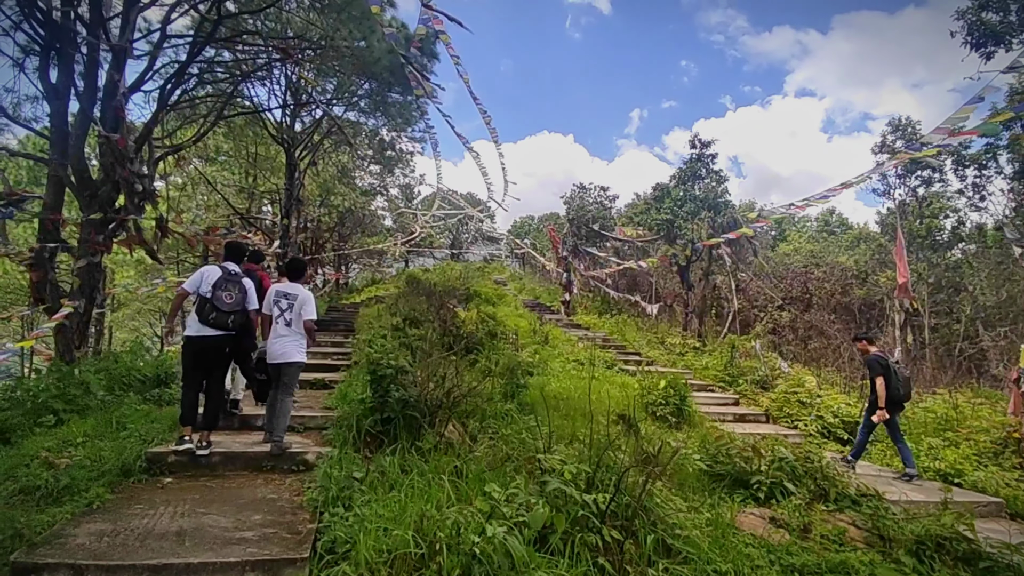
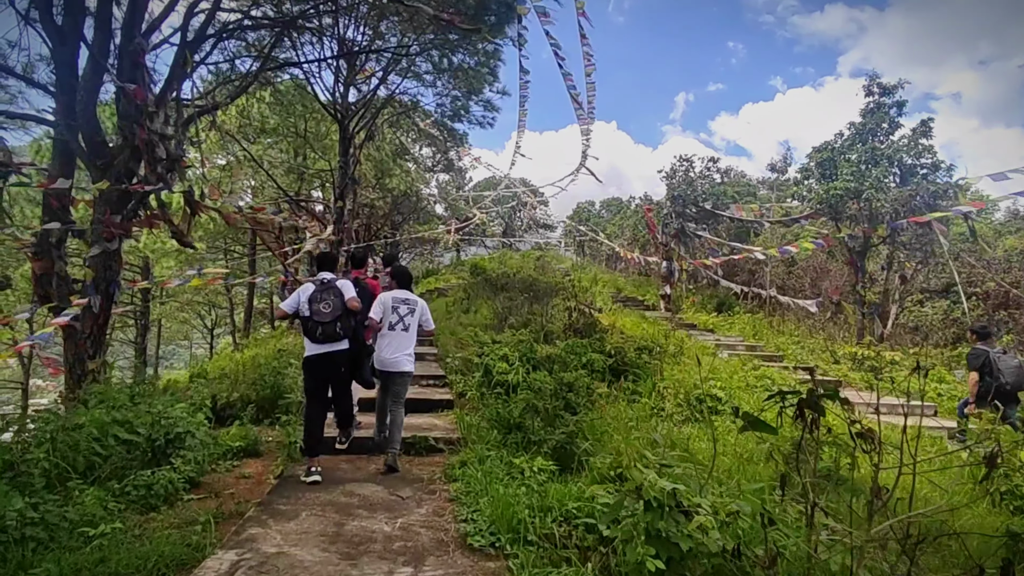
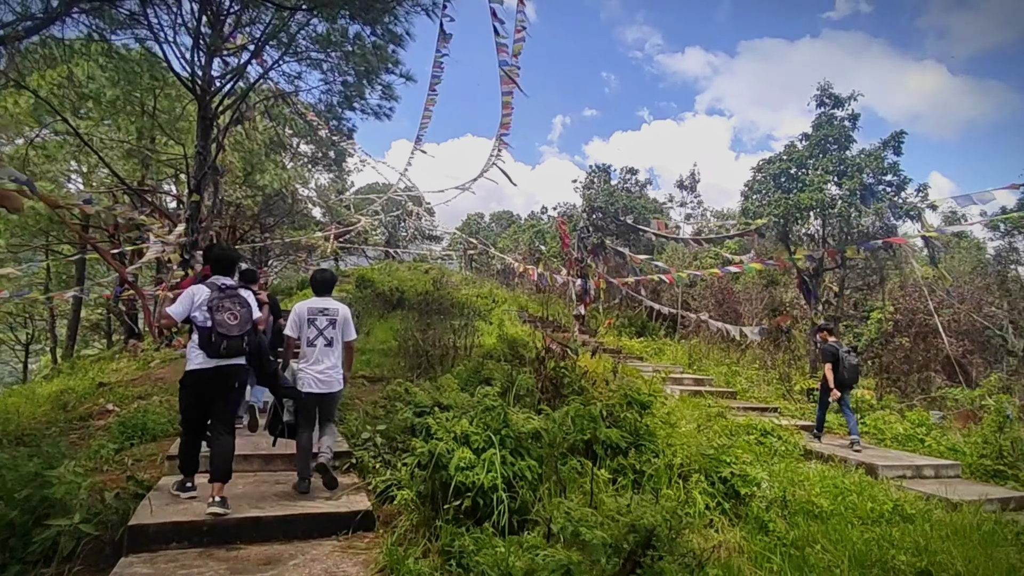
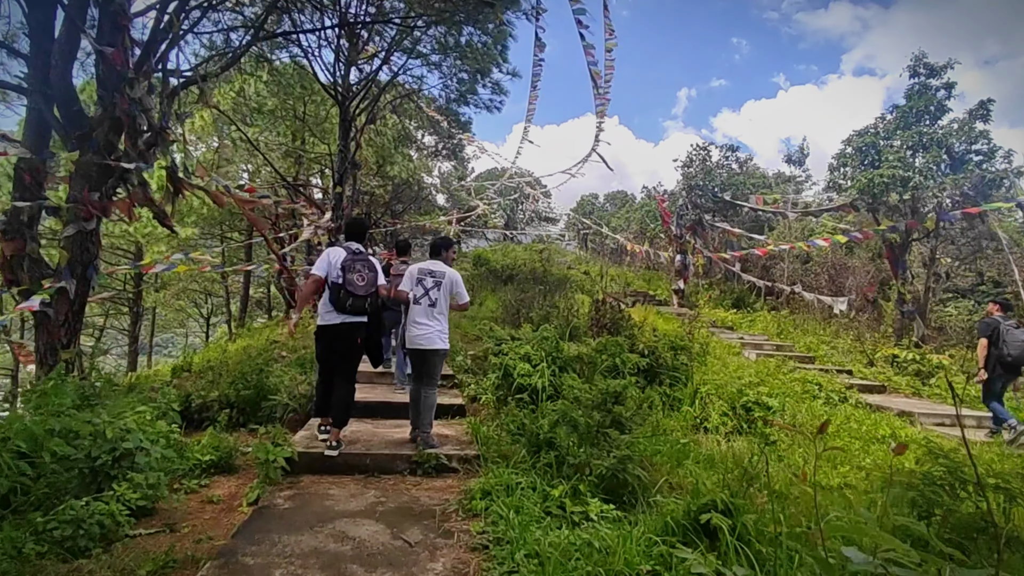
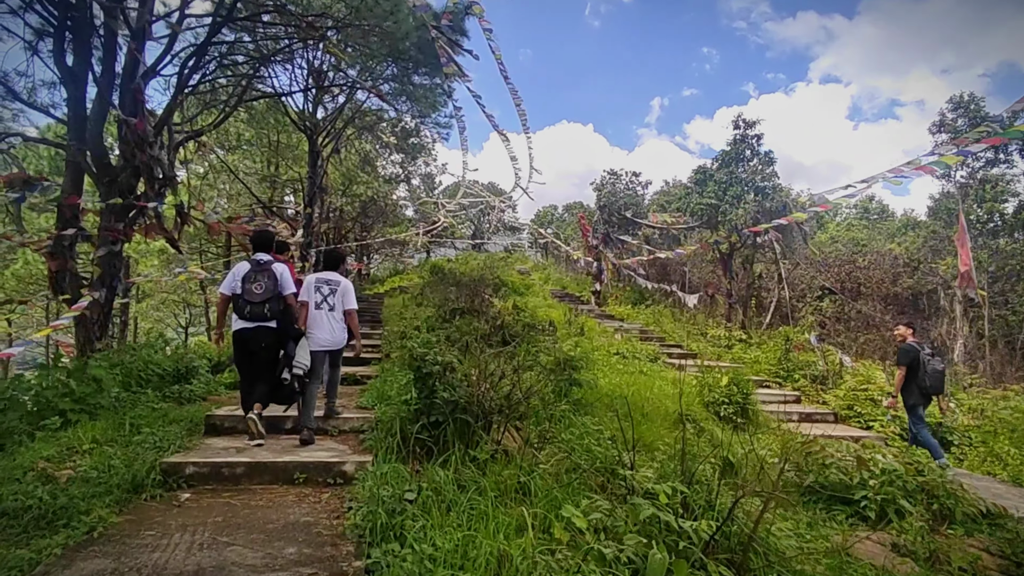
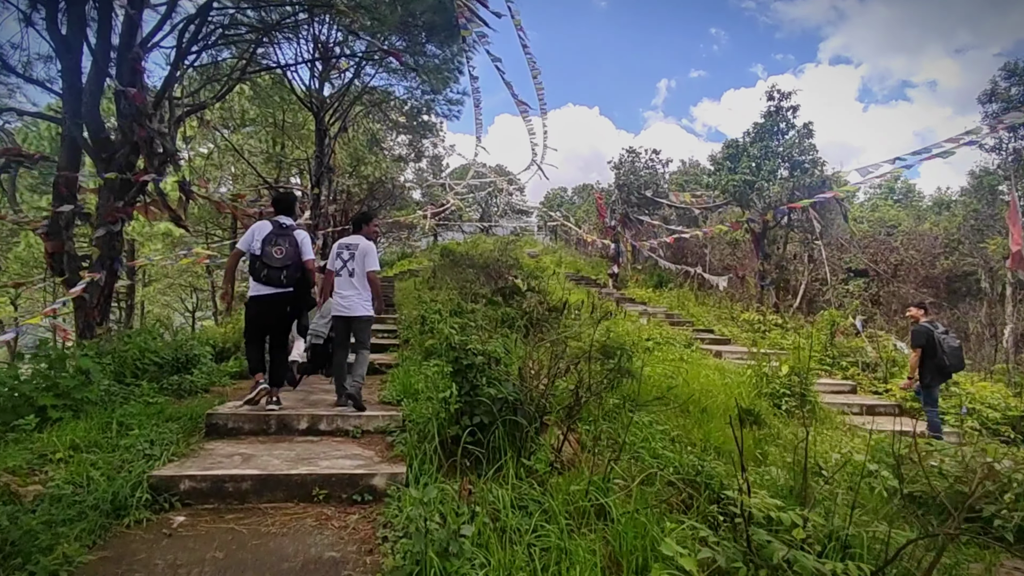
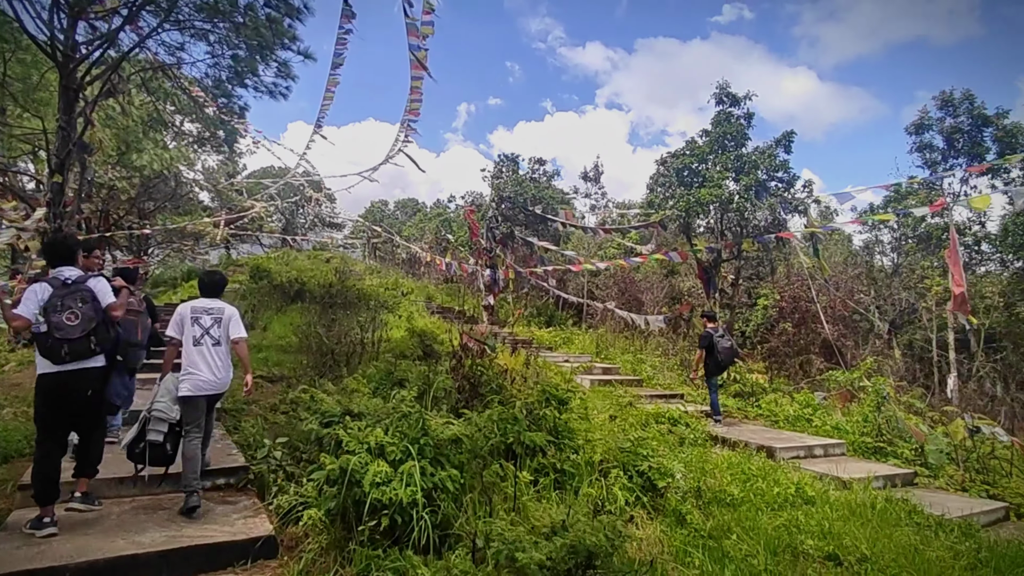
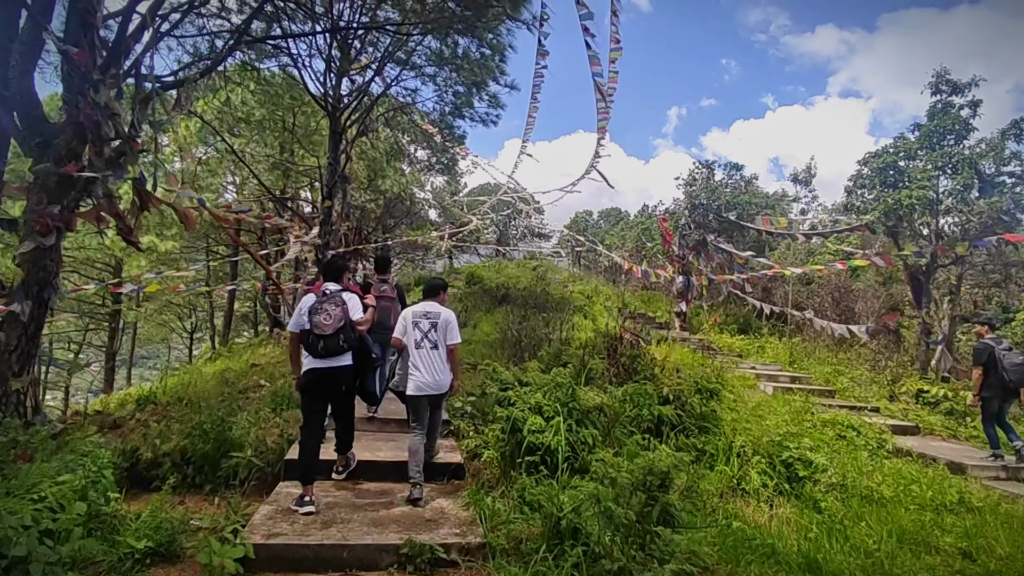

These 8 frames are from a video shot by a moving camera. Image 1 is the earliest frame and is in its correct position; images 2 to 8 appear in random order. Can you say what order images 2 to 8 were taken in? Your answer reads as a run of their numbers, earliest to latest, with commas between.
5, 6, 2, 4, 8, 3, 7
